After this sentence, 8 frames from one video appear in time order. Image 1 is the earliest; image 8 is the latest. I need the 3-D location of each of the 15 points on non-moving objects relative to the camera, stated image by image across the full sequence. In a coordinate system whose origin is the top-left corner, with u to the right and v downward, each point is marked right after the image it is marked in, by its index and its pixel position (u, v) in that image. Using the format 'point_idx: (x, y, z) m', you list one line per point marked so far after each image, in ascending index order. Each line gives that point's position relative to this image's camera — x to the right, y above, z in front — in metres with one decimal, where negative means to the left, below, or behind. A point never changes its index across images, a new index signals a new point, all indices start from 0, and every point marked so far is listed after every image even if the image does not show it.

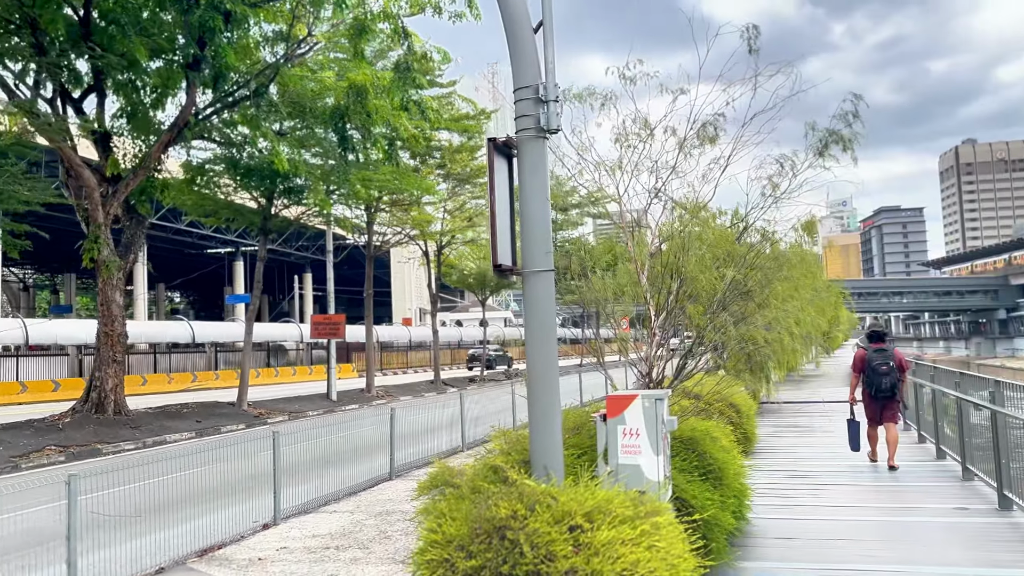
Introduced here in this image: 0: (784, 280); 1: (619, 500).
0: (+2.2, +0.1, +6.6) m
1: (+0.5, -0.9, +3.6) m
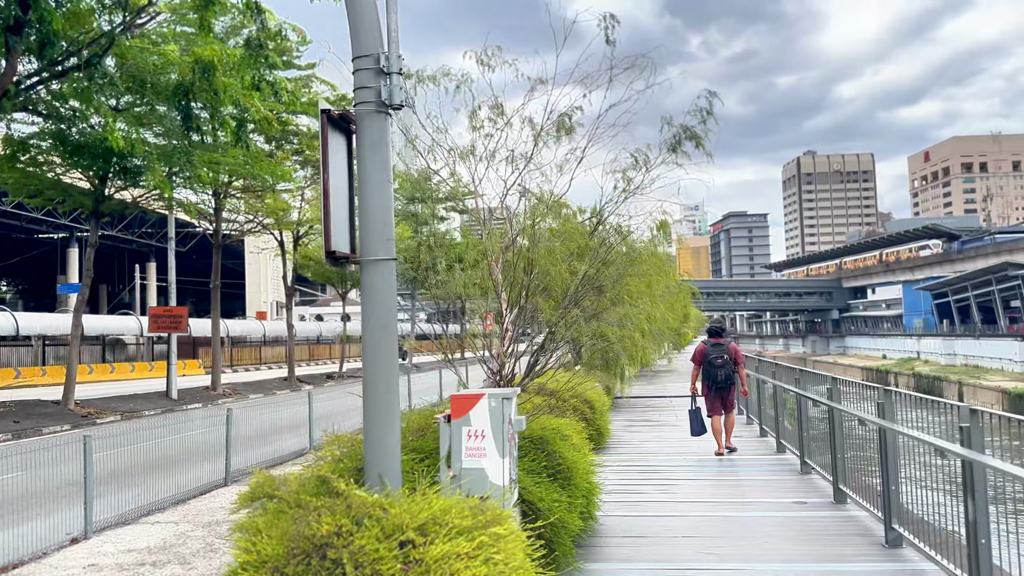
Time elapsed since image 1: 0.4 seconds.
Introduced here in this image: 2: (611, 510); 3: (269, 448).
0: (+1.0, +0.1, +6.6) m
1: (-0.2, -0.9, +3.3) m
2: (+0.8, -1.7, +6.5) m
3: (-3.3, -2.2, +11.1) m
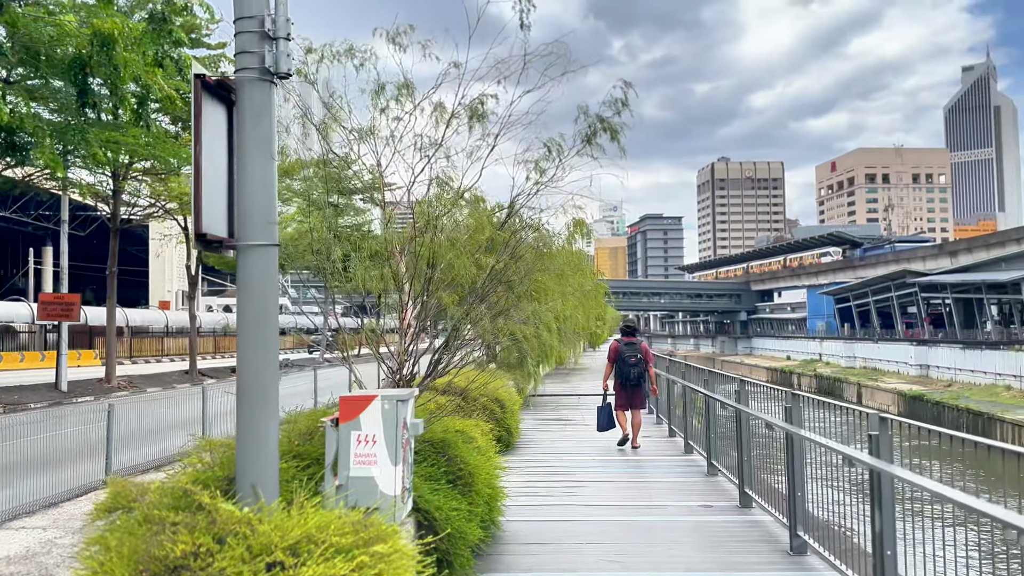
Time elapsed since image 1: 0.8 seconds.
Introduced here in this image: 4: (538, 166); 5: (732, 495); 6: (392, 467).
0: (+0.3, +0.1, +6.3) m
1: (-0.6, -0.9, +3.0) m
2: (0.0, -1.7, +6.2) m
3: (-4.5, -2.0, +10.4) m
4: (+0.2, +0.8, +5.0) m
5: (+1.9, -1.8, +7.0) m
6: (-0.5, -0.8, +3.7) m
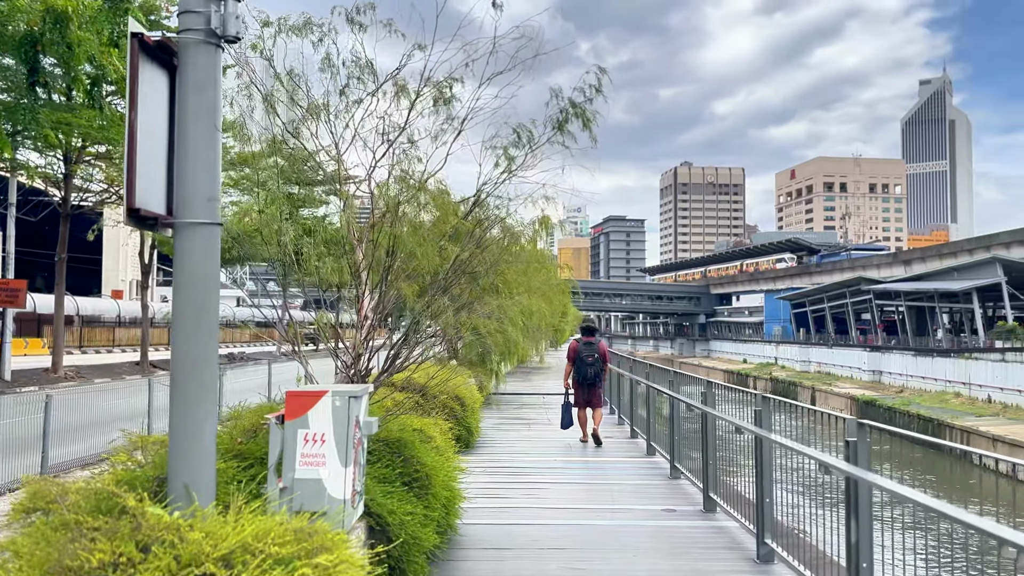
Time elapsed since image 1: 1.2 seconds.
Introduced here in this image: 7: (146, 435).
0: (0.0, +0.2, +6.1) m
1: (-0.8, -0.8, +2.7) m
2: (-0.3, -1.7, +6.0) m
3: (-5.0, -1.8, +9.9) m
4: (0.0, +0.8, +4.8) m
5: (+1.5, -1.8, +6.8) m
6: (-0.7, -0.7, +3.4) m
7: (-1.6, -0.6, +3.6) m
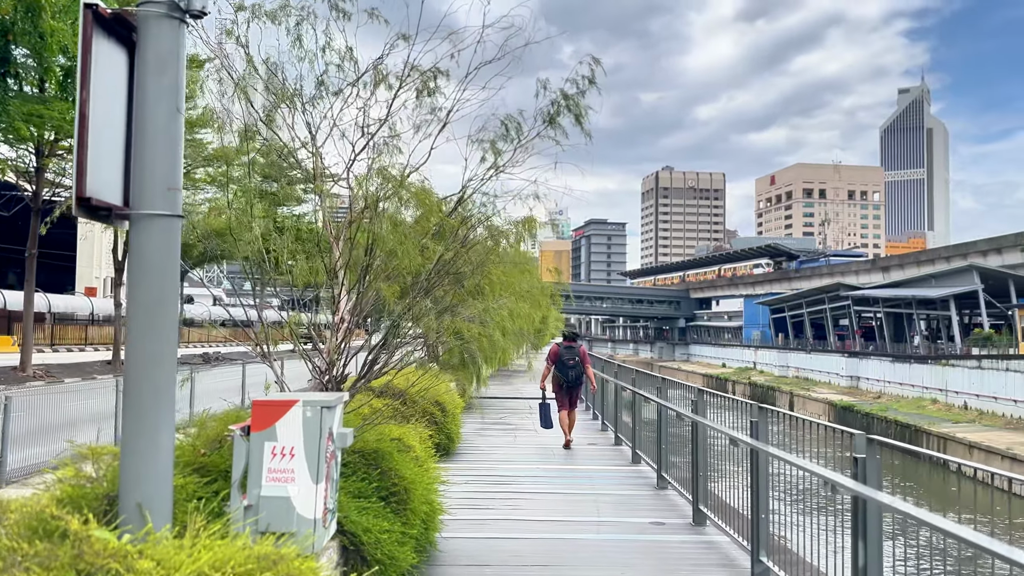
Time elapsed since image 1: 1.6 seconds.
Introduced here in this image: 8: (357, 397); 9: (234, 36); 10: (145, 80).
0: (-0.1, +0.1, +5.8) m
1: (-0.8, -0.8, +2.4) m
2: (-0.4, -1.7, +5.7) m
3: (-5.2, -1.8, +9.6) m
4: (-0.1, +0.8, +4.5) m
5: (+1.4, -1.8, +6.6) m
6: (-0.8, -0.7, +3.1) m
7: (-1.7, -0.6, +3.3) m
8: (-1.0, -0.7, +5.1) m
9: (-1.8, +1.6, +5.2) m
10: (-1.3, +0.7, +2.9) m
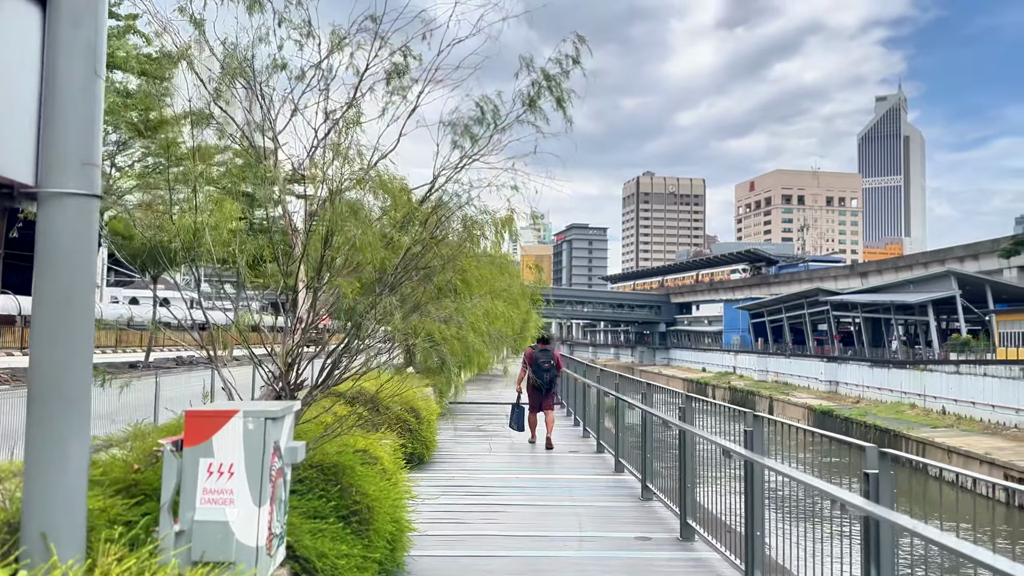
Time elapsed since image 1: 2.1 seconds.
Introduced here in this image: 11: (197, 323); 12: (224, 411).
0: (-0.3, +0.1, +5.4) m
1: (-0.9, -0.8, +2.0) m
2: (-0.6, -1.7, +5.3) m
3: (-5.4, -1.8, +9.1) m
4: (-0.2, +0.8, +4.1) m
5: (+1.2, -1.8, +6.2) m
6: (-0.8, -0.7, +2.7) m
7: (-1.8, -0.6, +2.9) m
8: (-1.1, -0.7, +4.7) m
9: (-1.9, +1.6, +4.8) m
10: (-1.4, +0.7, +2.5) m
11: (-2.0, -0.2, +5.2) m
12: (-1.0, -0.4, +2.7) m
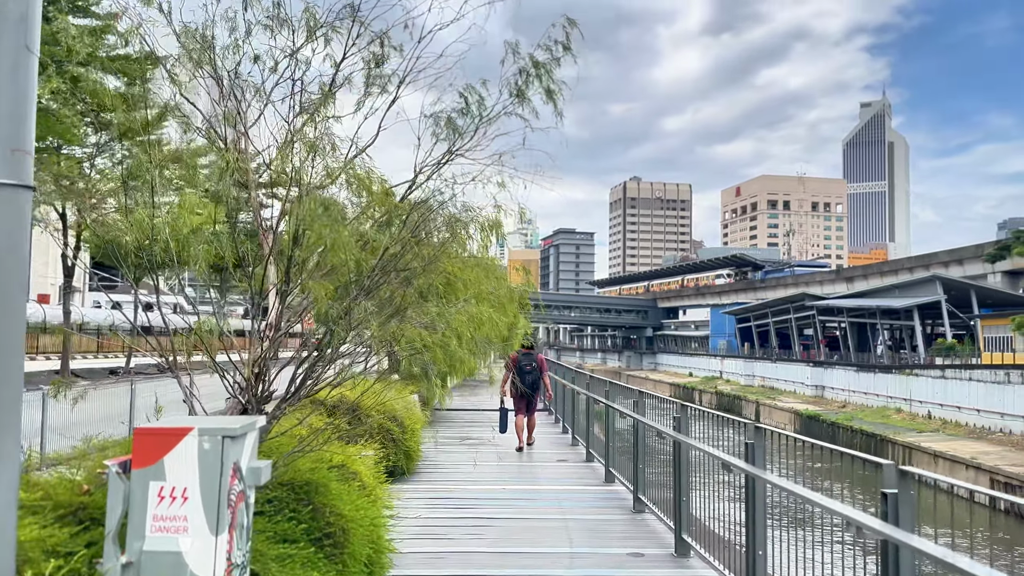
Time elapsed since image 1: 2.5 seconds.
0: (-0.3, +0.1, +5.2) m
1: (-0.9, -0.8, +1.7) m
2: (-0.7, -1.7, +5.0) m
3: (-5.6, -1.8, +8.7) m
4: (-0.3, +0.8, +3.9) m
5: (+1.1, -1.8, +6.0) m
6: (-0.9, -0.7, +2.4) m
7: (-1.8, -0.6, +2.6) m
8: (-1.2, -0.7, +4.4) m
9: (-2.0, +1.6, +4.5) m
10: (-1.4, +0.7, +2.2) m
11: (-2.1, -0.2, +4.9) m
12: (-1.0, -0.4, +2.5) m
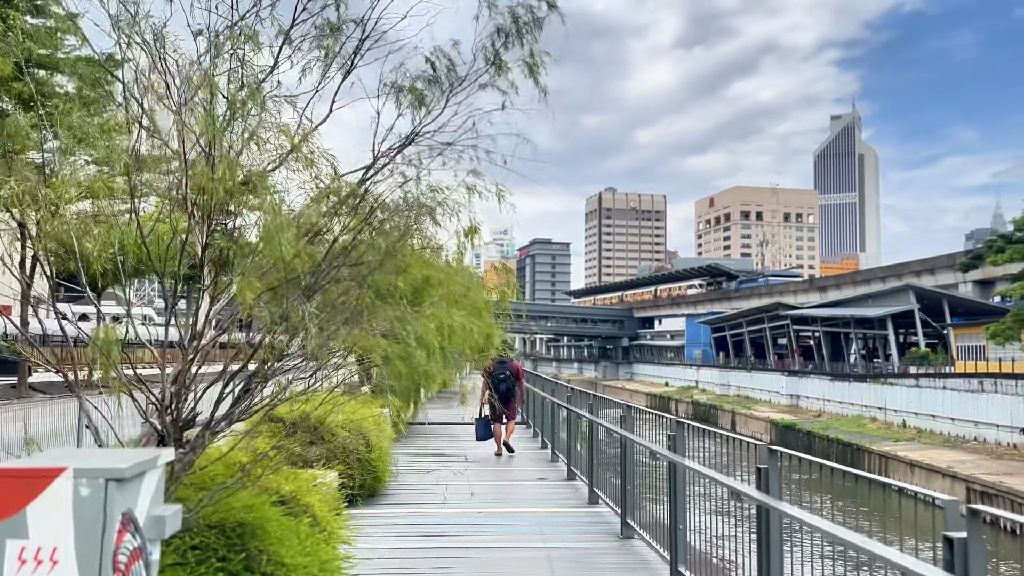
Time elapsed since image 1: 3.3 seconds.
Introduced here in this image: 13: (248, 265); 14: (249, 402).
0: (-0.5, +0.1, +4.6) m
1: (-1.0, -0.8, +1.1) m
2: (-0.8, -1.7, +4.4) m
3: (-5.8, -1.9, +7.9) m
4: (-0.4, +0.8, +3.3) m
5: (+1.0, -1.9, +5.4) m
6: (-0.9, -0.7, +1.8) m
7: (-1.9, -0.6, +2.0) m
8: (-1.3, -0.7, +3.8) m
9: (-2.1, +1.6, +3.9) m
10: (-1.4, +0.8, +1.6) m
11: (-2.2, -0.3, +4.3) m
12: (-1.0, -0.4, +1.8) m
13: (-1.1, +0.1, +3.5) m
14: (-1.2, -0.5, +3.9) m
